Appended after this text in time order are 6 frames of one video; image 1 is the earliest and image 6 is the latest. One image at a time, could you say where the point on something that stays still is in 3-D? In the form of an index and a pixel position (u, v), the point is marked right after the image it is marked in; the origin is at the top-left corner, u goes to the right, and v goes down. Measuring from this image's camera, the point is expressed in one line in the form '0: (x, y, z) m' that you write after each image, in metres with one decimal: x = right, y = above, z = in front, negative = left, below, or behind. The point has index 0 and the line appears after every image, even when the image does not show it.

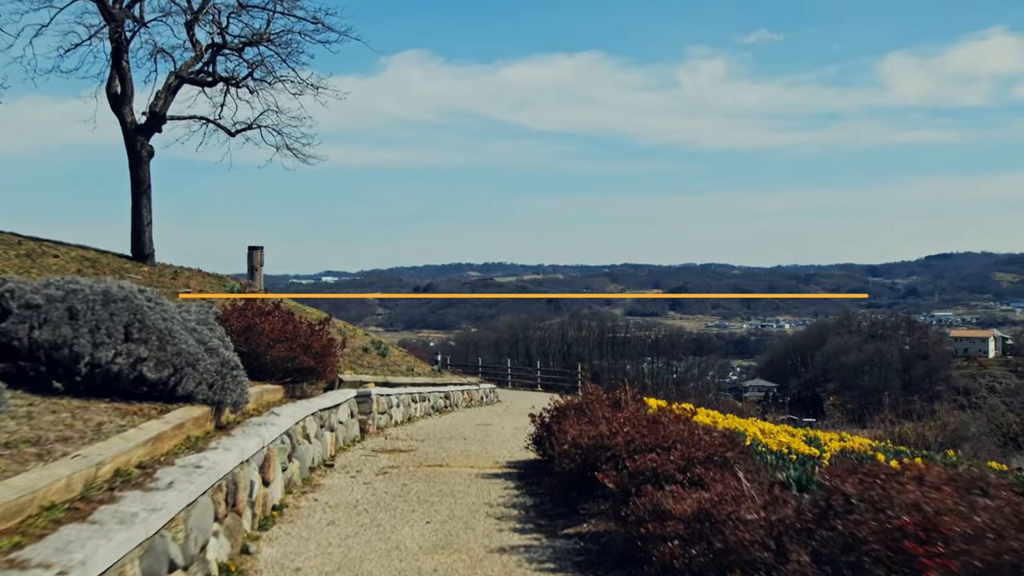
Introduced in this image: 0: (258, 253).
0: (-5.0, +0.7, +17.0) m
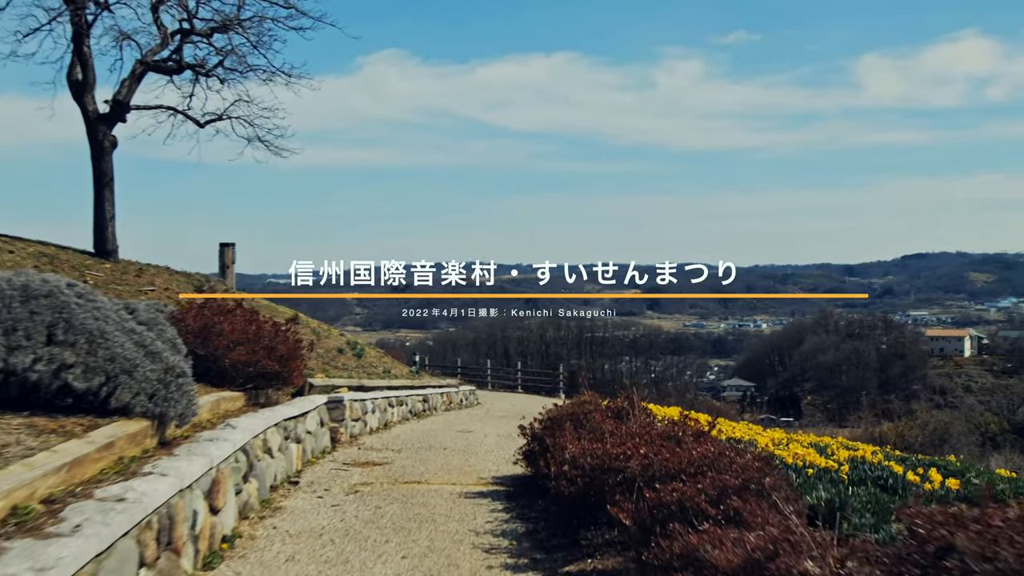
0: (-5.4, +0.7, +16.5) m
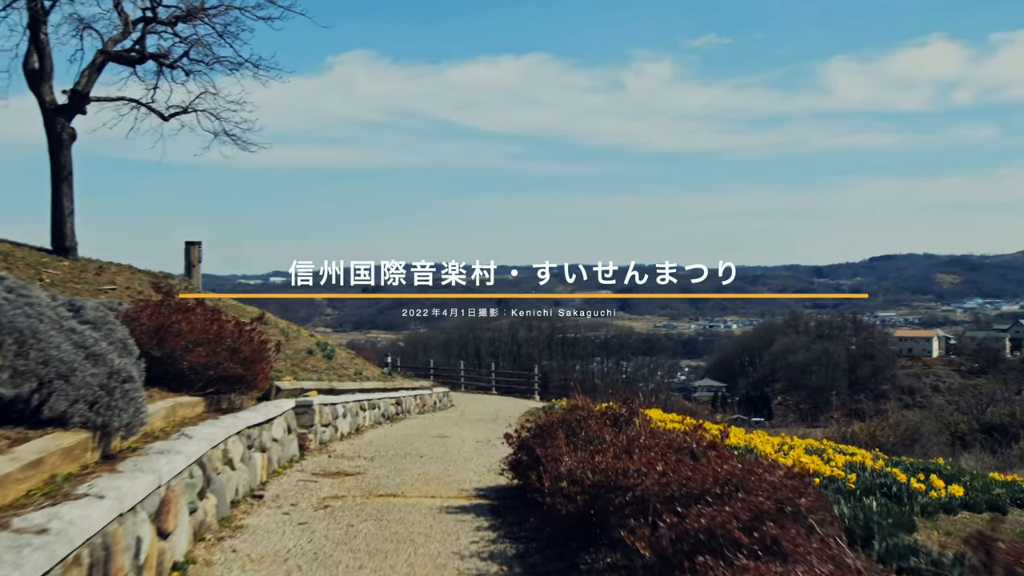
0: (-5.9, +0.7, +16.0) m
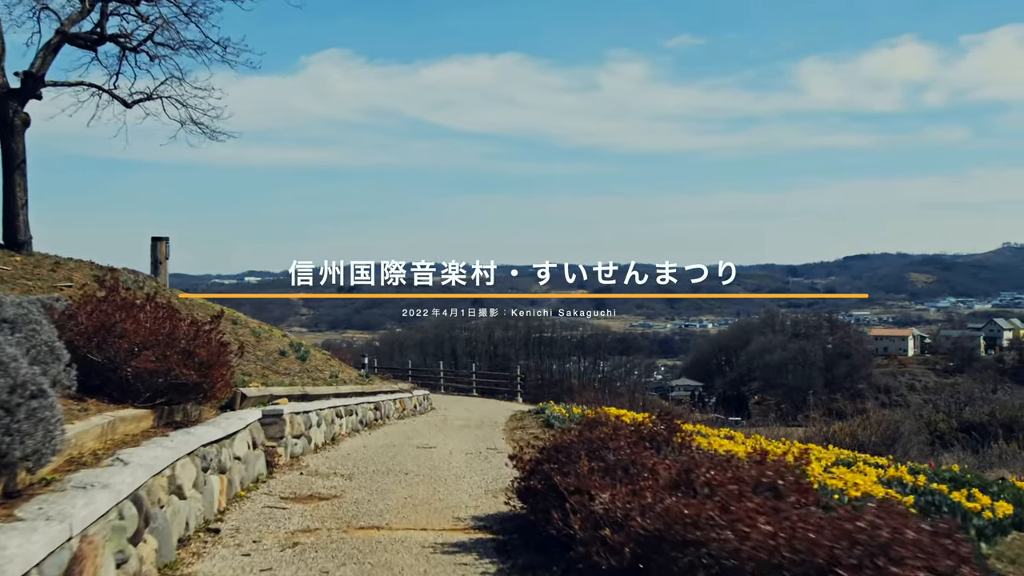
0: (-6.2, +0.8, +15.3) m
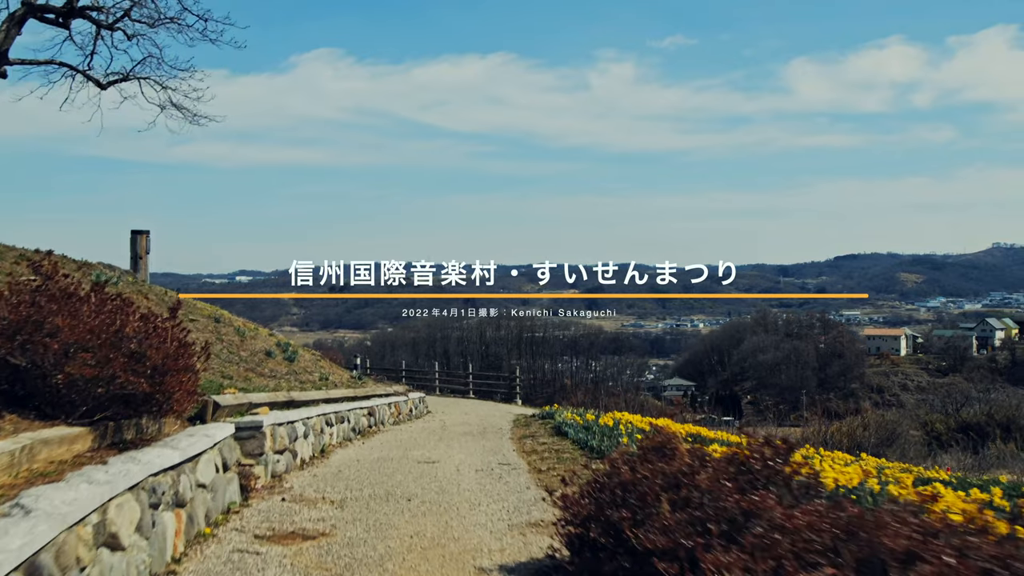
0: (-6.2, +0.8, +14.6) m
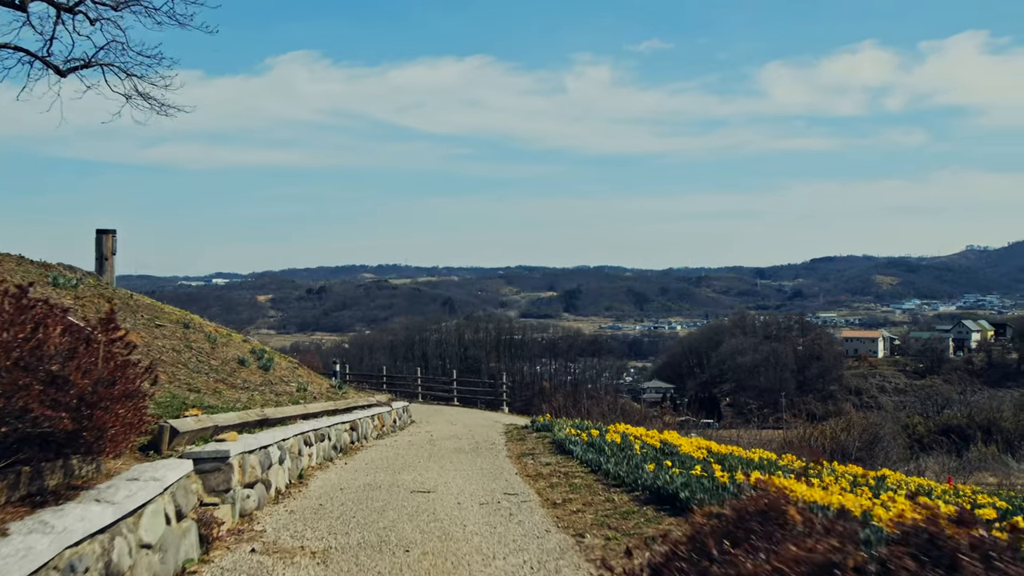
0: (-6.5, +0.8, +13.8) m
